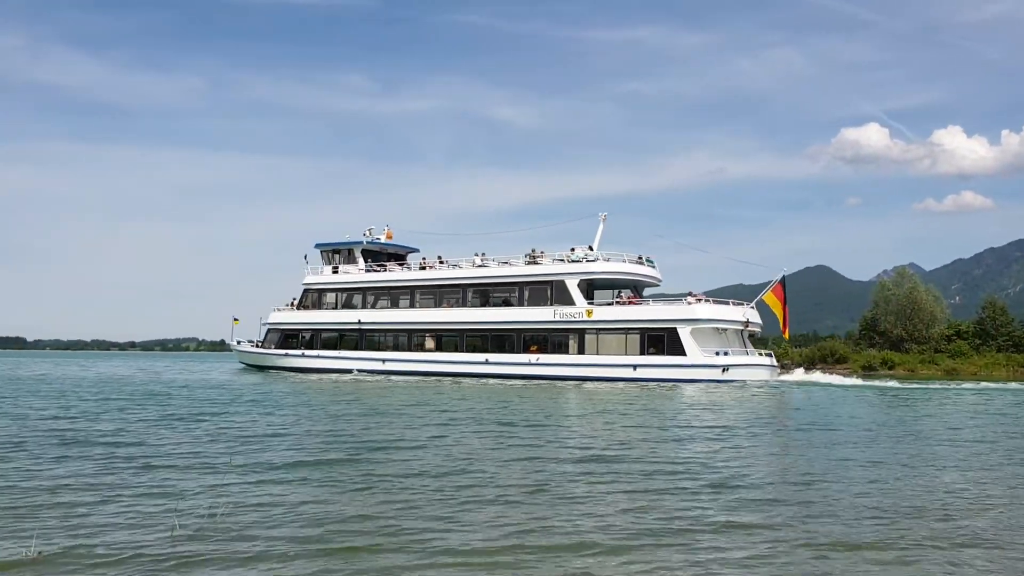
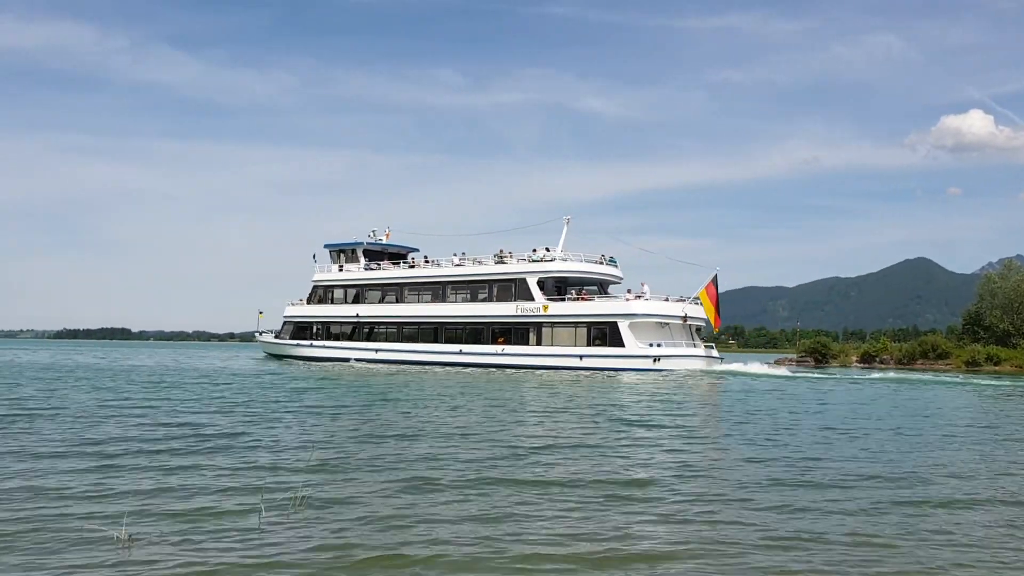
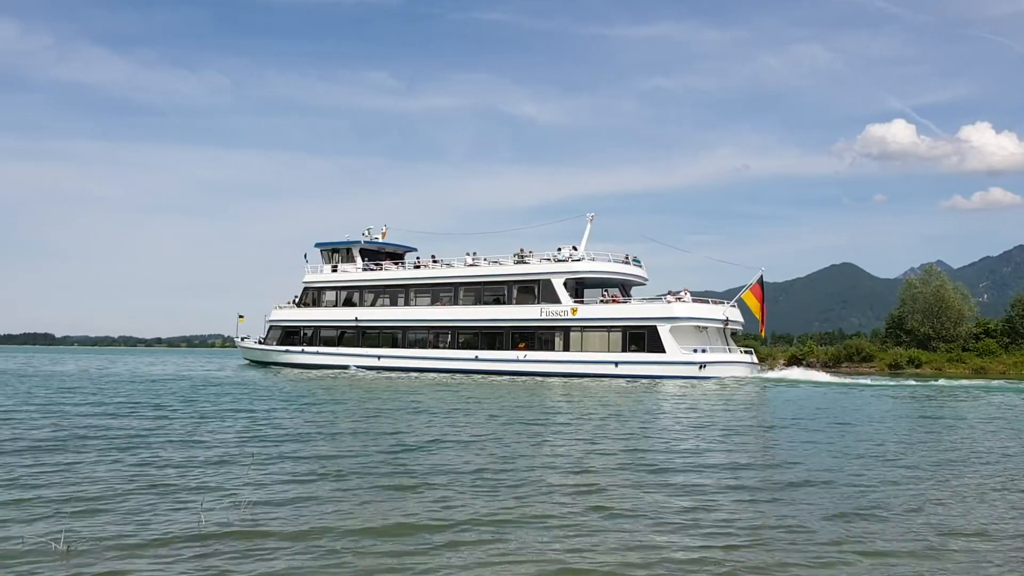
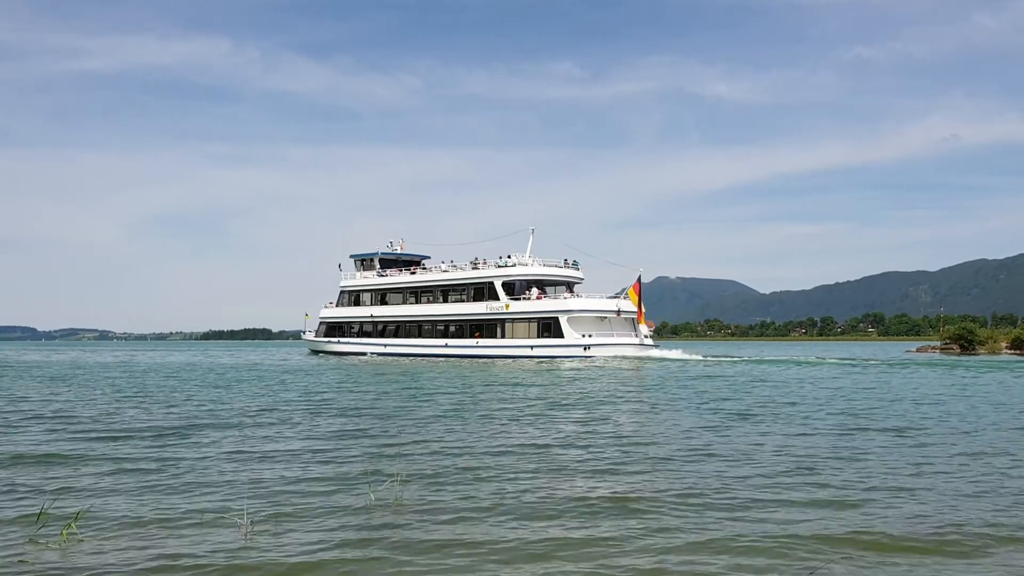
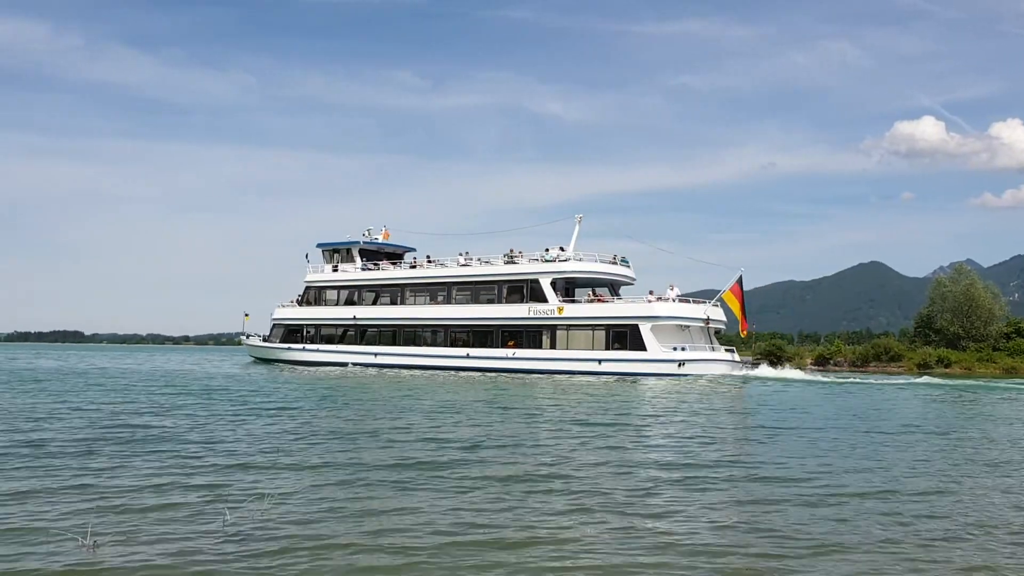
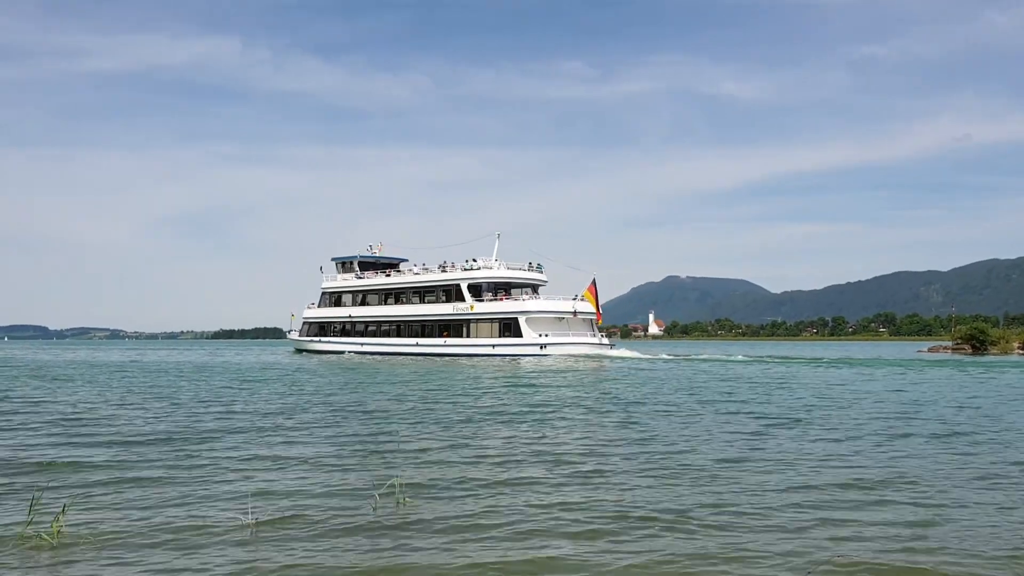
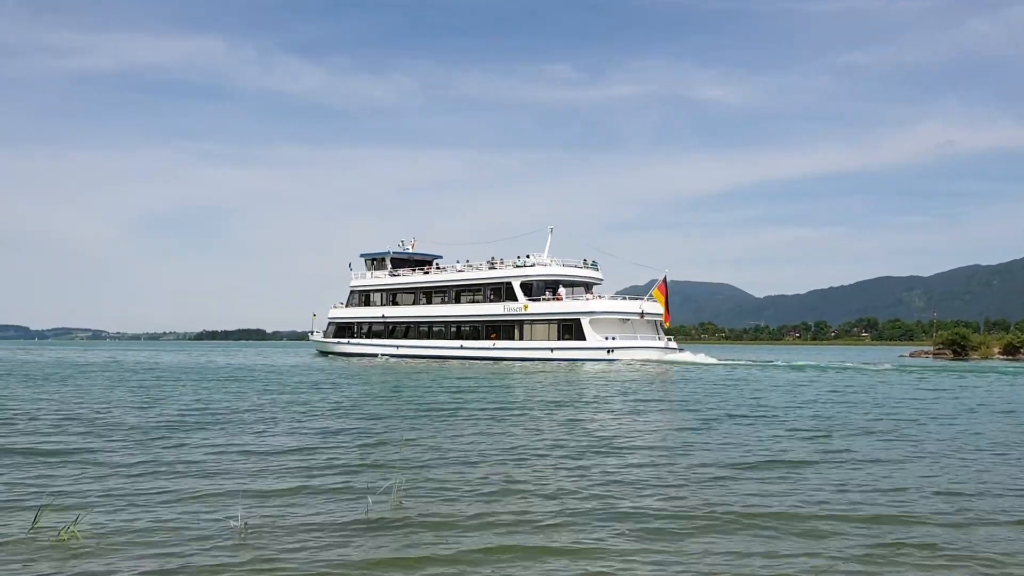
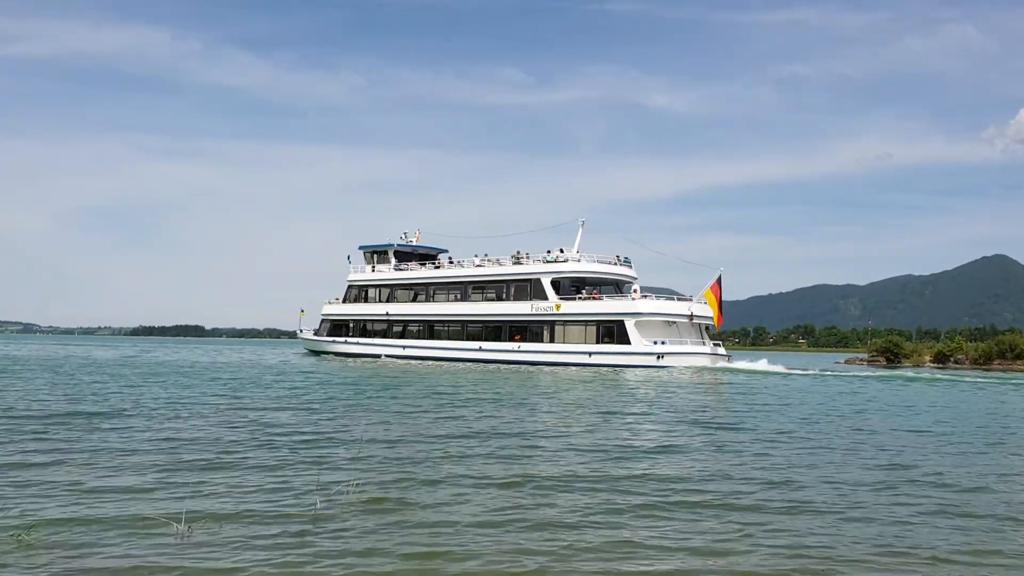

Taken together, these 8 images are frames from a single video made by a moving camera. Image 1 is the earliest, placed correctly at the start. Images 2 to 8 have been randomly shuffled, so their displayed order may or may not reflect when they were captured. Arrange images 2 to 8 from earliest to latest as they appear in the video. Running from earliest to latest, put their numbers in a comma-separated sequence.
3, 5, 2, 8, 7, 4, 6
